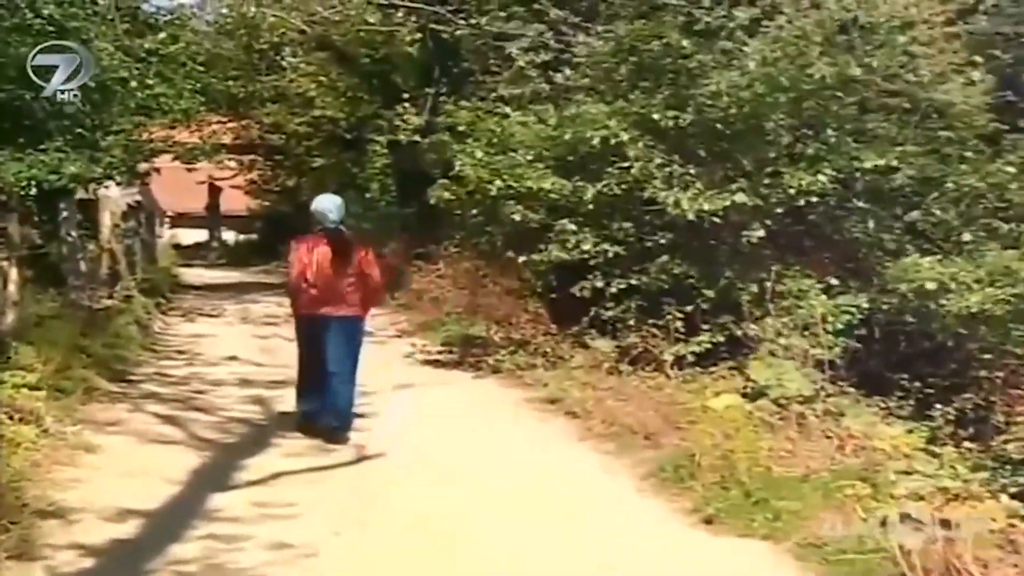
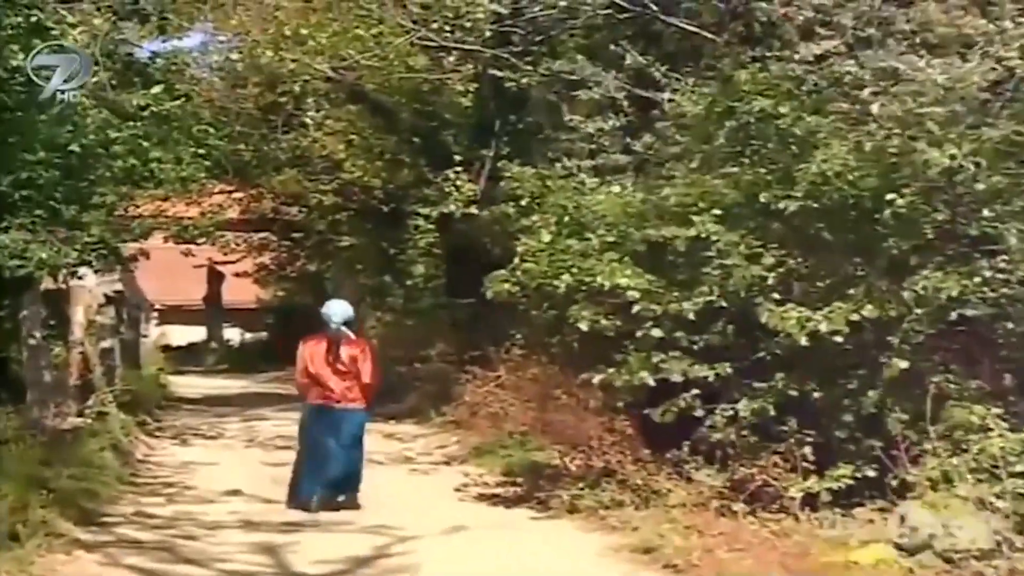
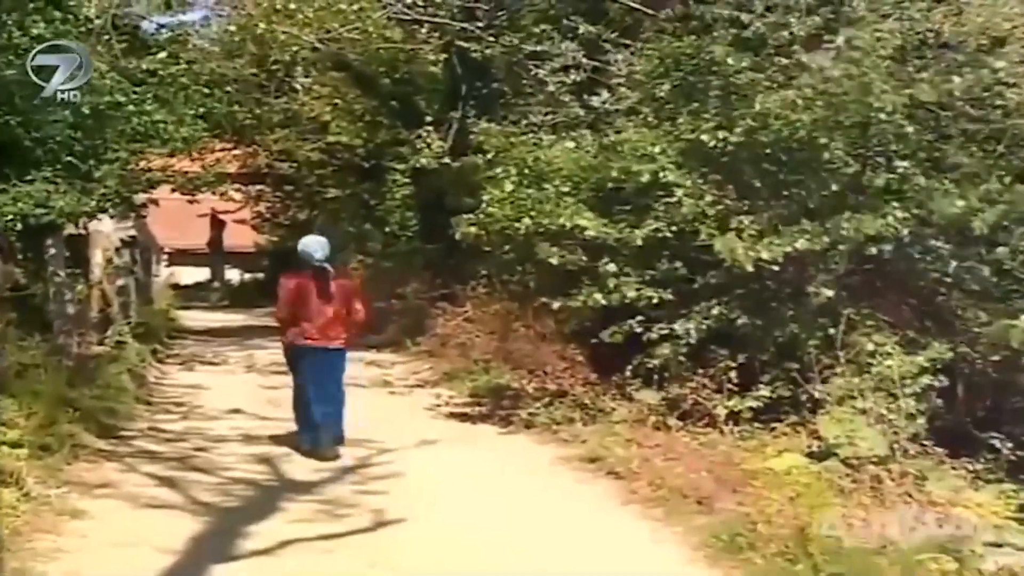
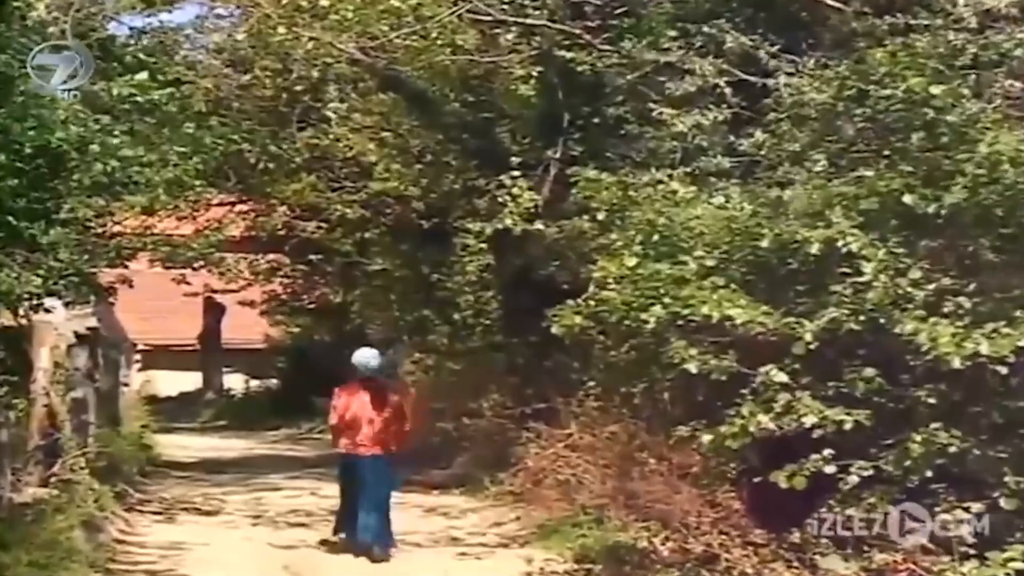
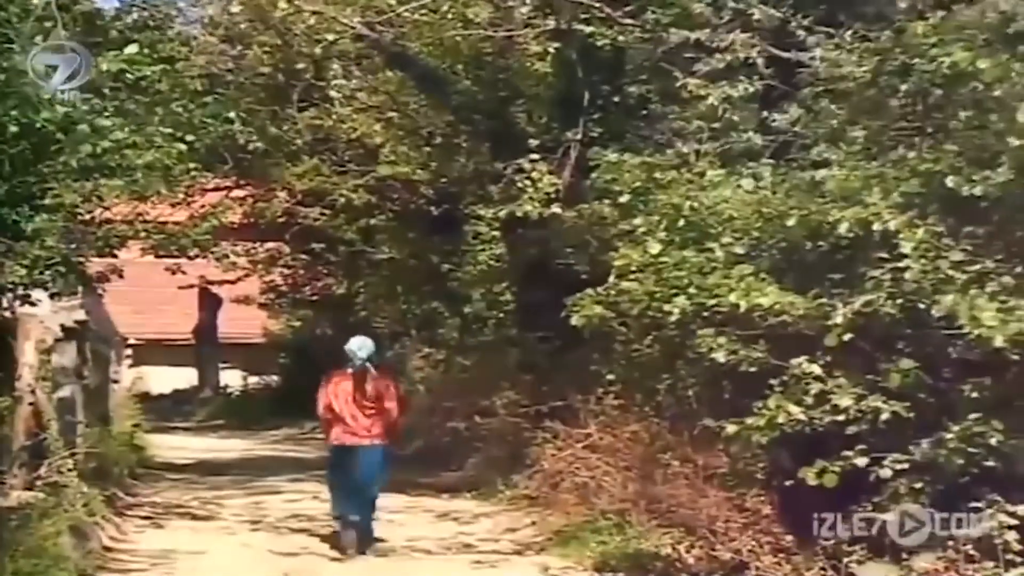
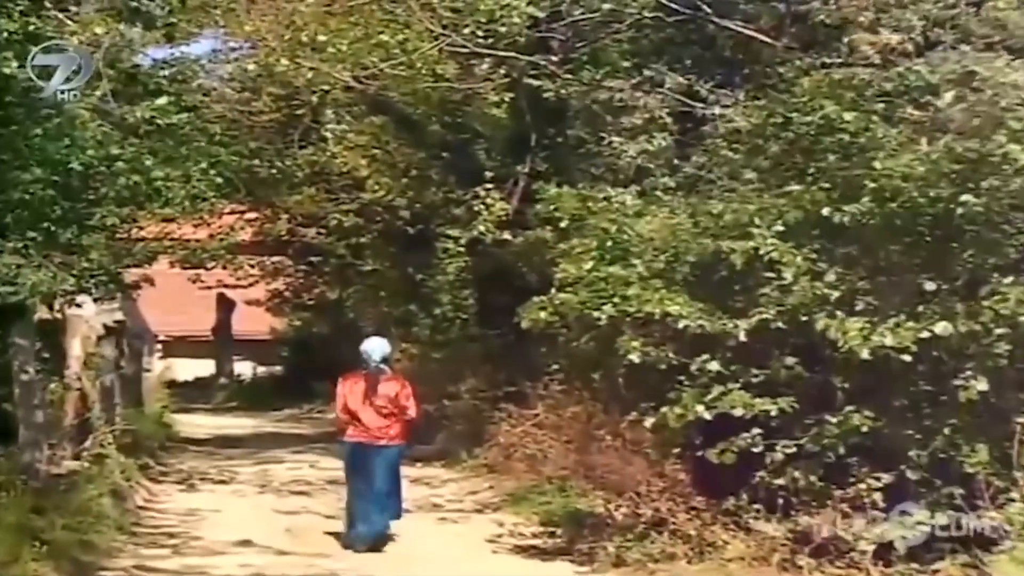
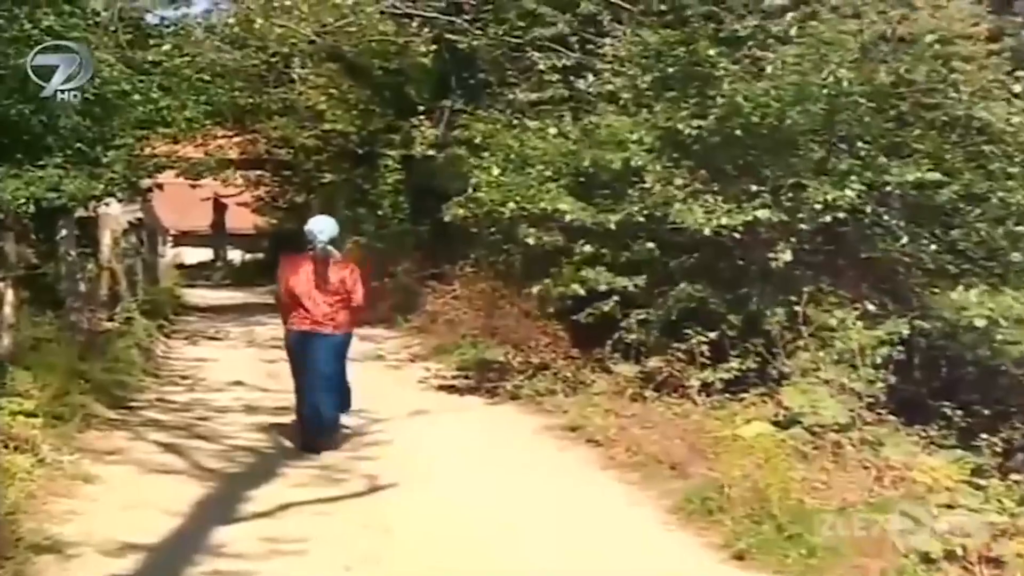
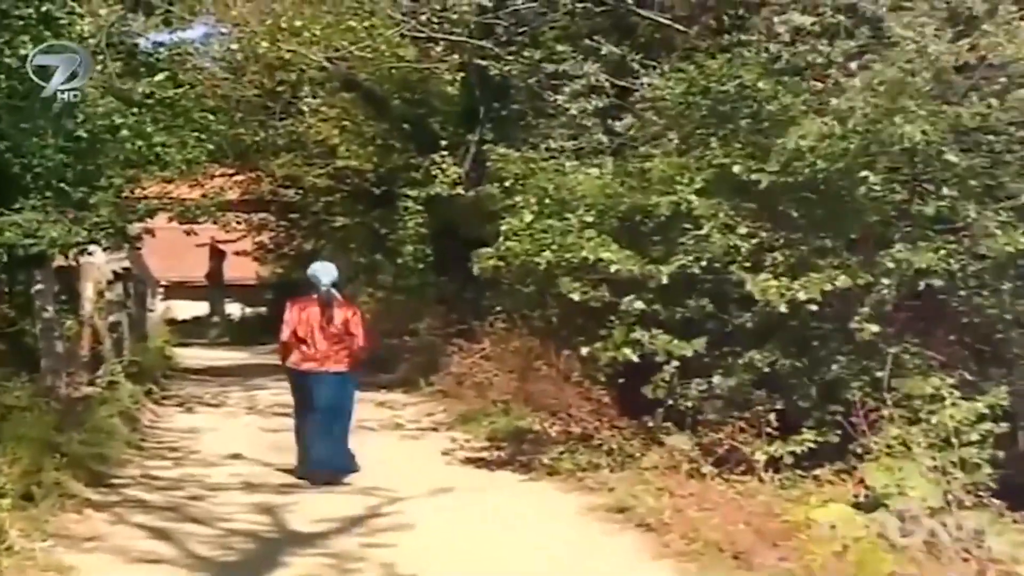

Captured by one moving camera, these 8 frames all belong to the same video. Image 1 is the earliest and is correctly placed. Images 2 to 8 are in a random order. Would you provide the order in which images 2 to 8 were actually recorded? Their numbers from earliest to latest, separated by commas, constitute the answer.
7, 3, 8, 2, 6, 4, 5
